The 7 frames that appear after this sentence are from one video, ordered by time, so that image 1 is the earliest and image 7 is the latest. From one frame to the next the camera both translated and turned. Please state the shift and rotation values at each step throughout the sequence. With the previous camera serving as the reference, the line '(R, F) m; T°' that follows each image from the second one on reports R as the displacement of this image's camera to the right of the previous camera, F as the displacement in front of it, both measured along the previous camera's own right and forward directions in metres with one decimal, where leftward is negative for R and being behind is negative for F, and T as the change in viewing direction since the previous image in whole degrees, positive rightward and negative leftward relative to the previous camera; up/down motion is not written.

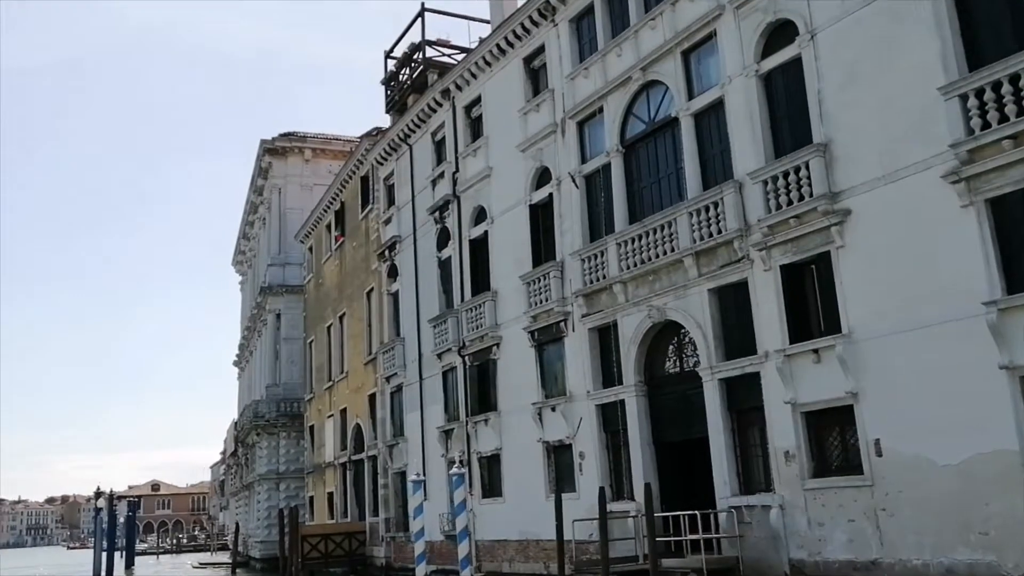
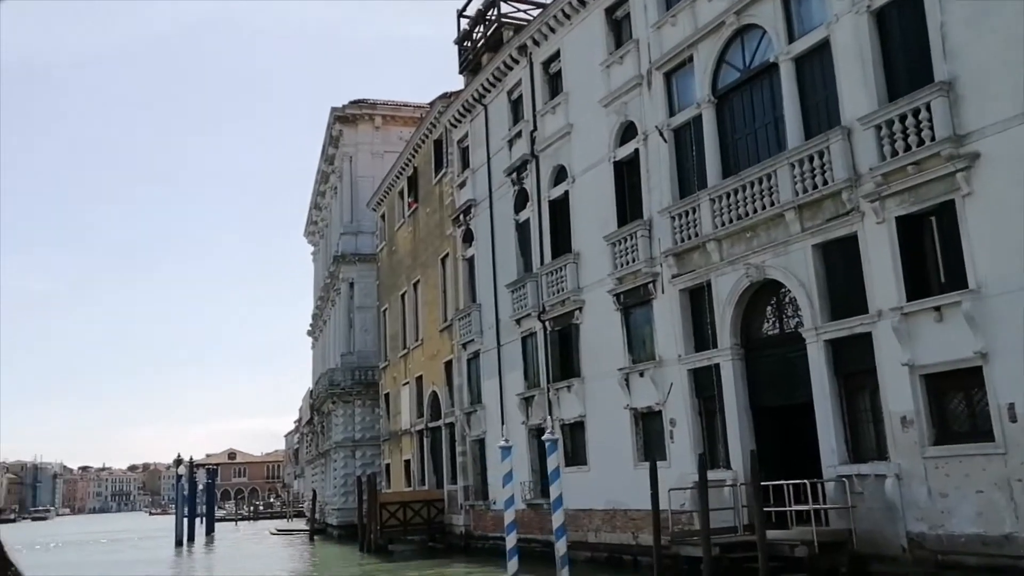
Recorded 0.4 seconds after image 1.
(-0.3, +0.6) m; -4°
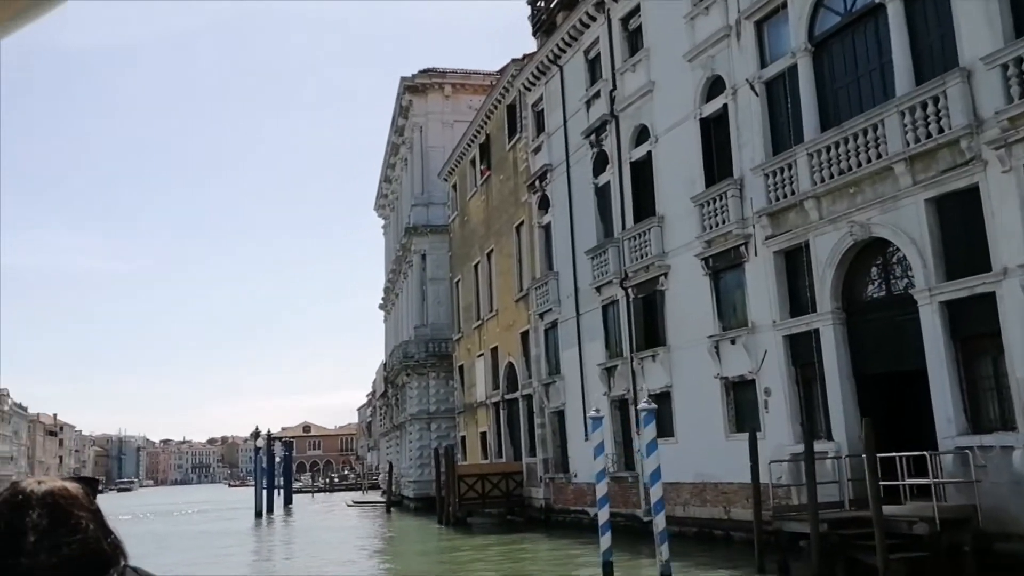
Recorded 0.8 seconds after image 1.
(-0.2, +0.6) m; -4°
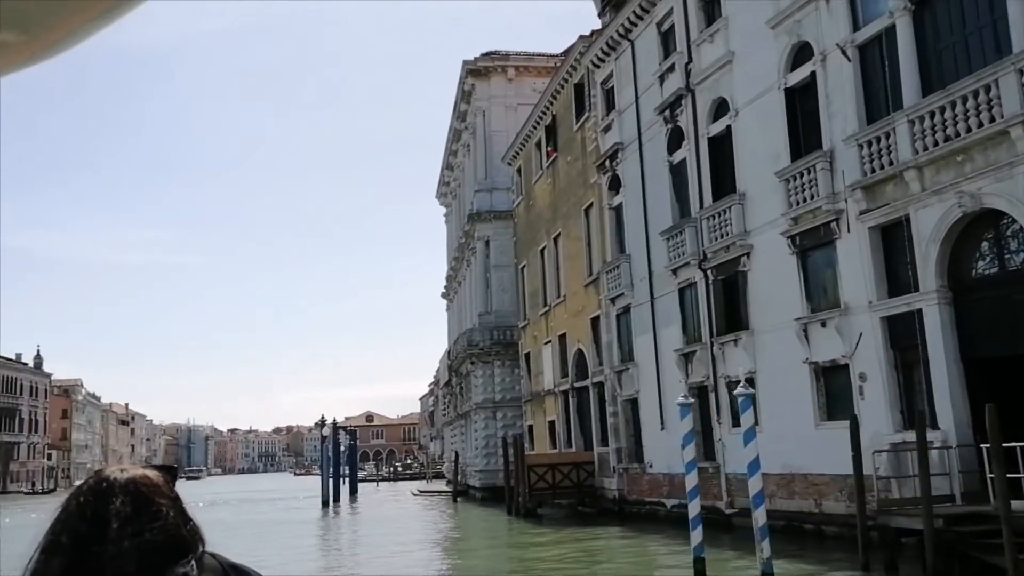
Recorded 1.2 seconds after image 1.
(-0.2, +0.6) m; -4°
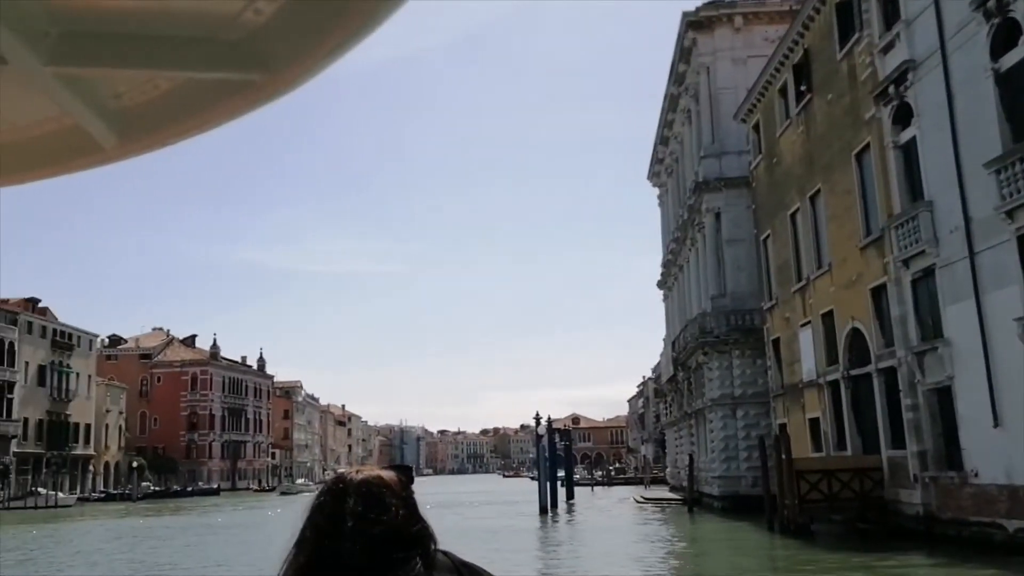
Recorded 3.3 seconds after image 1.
(-1.0, +3.4) m; -12°
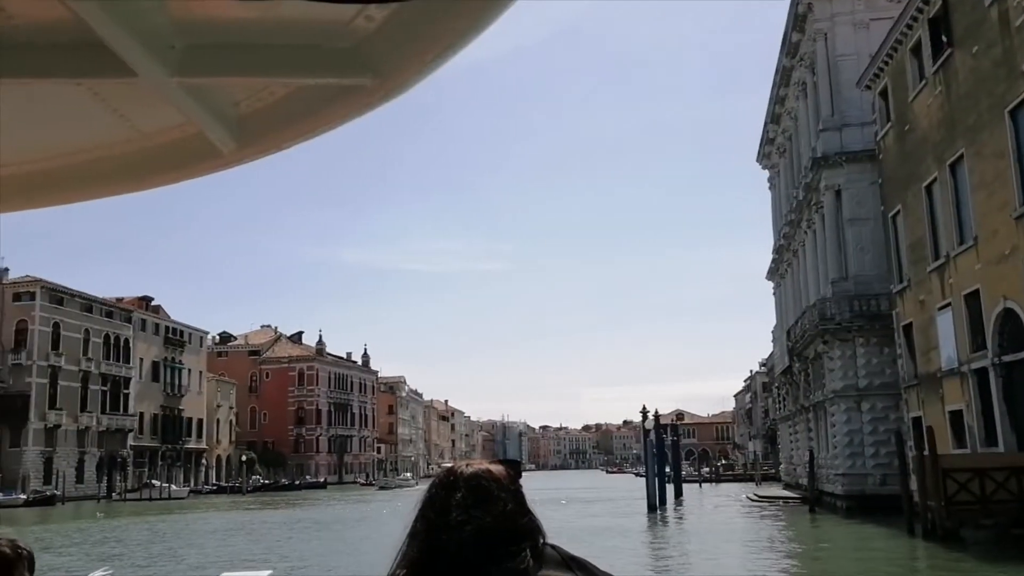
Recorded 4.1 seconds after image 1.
(-0.1, +1.3) m; -6°
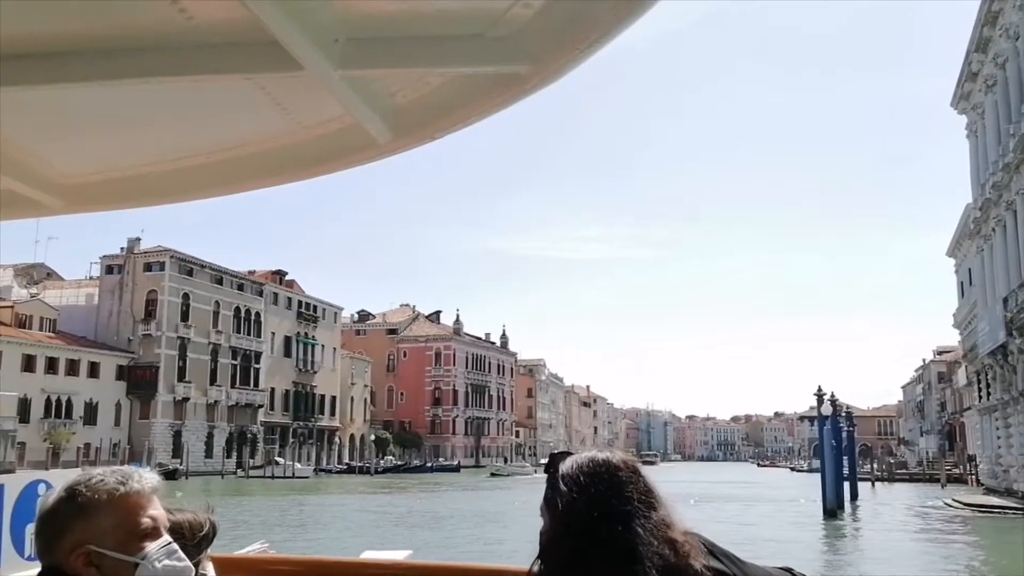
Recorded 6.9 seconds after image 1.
(0.0, +4.8) m; -9°
